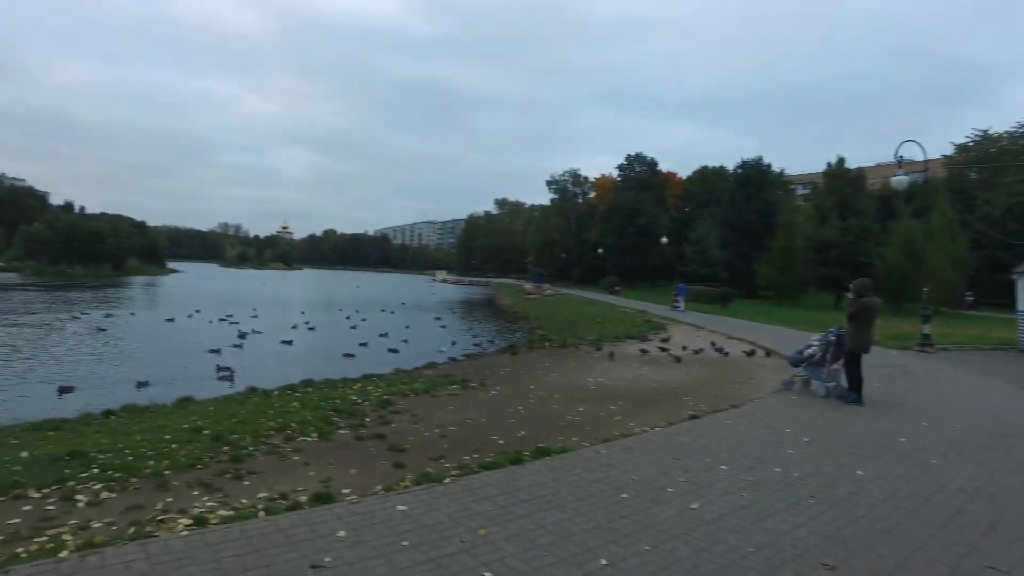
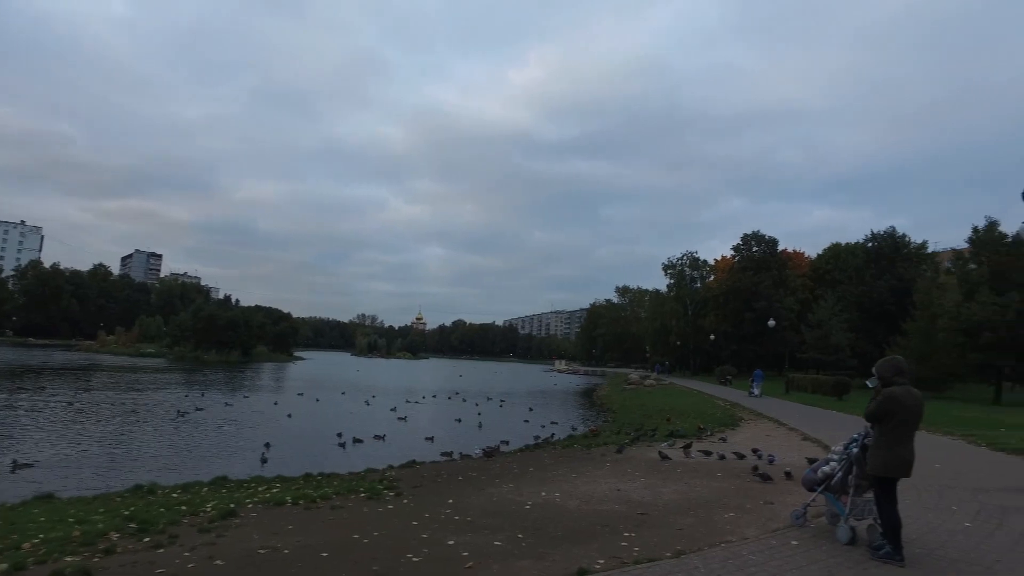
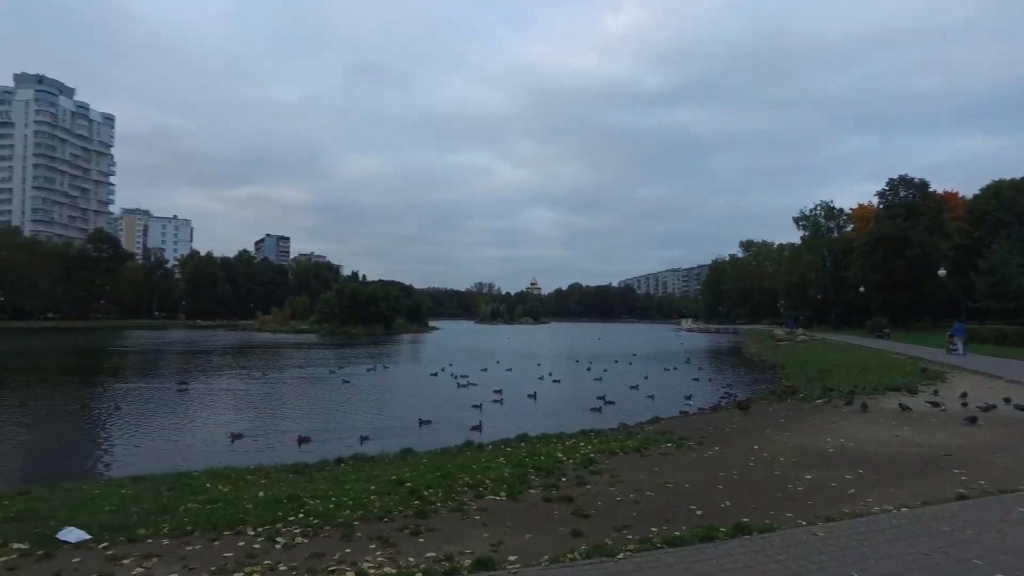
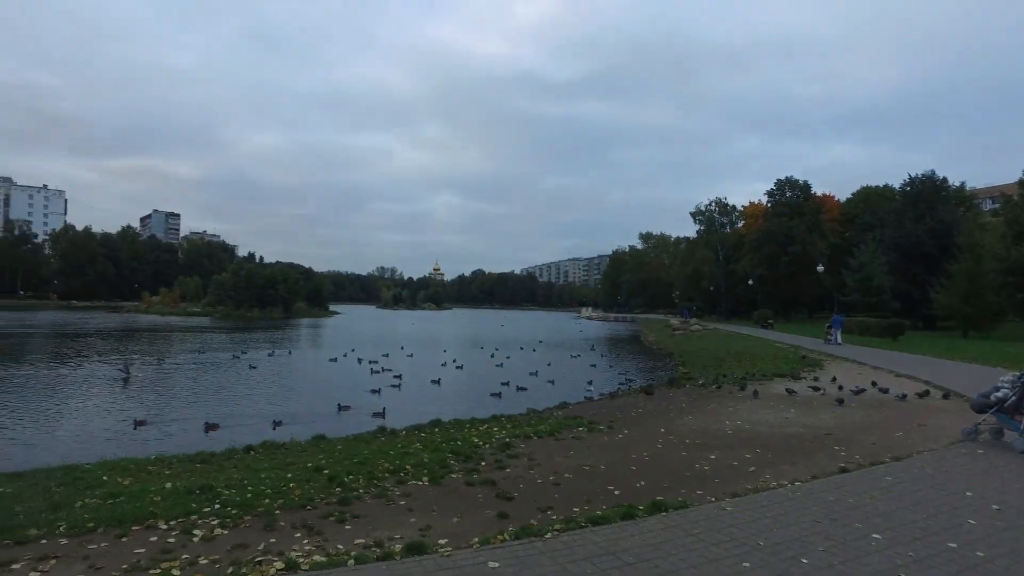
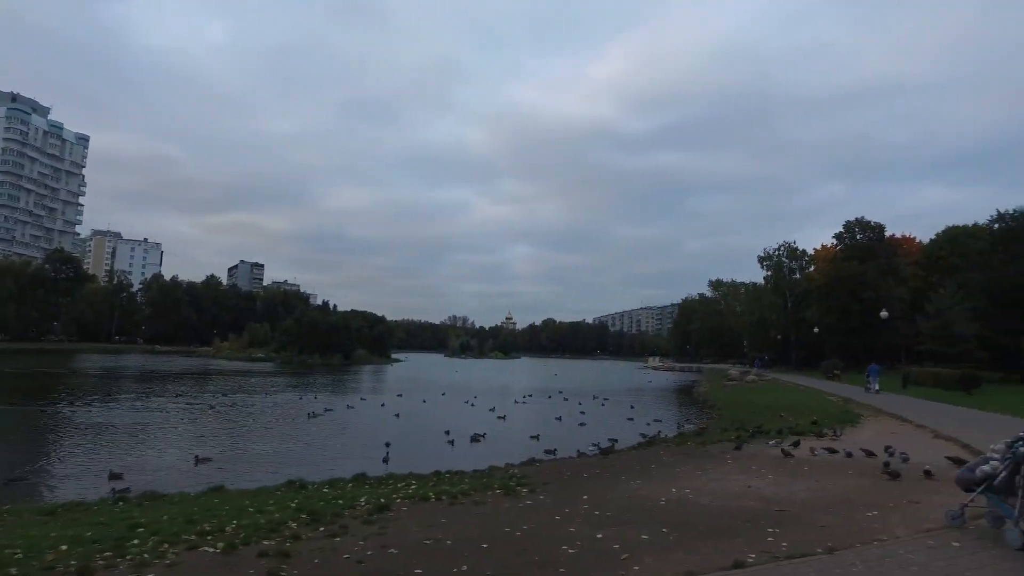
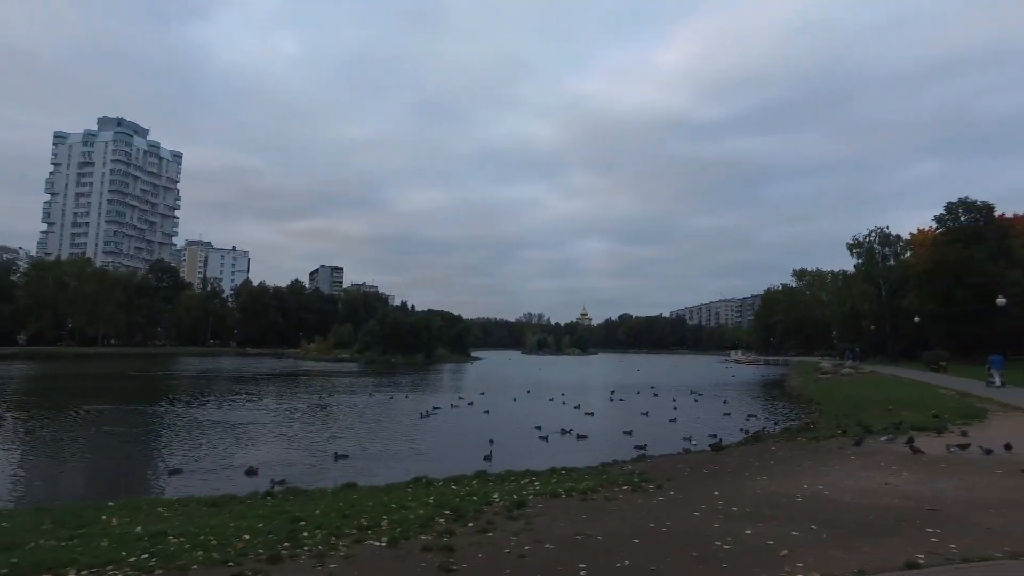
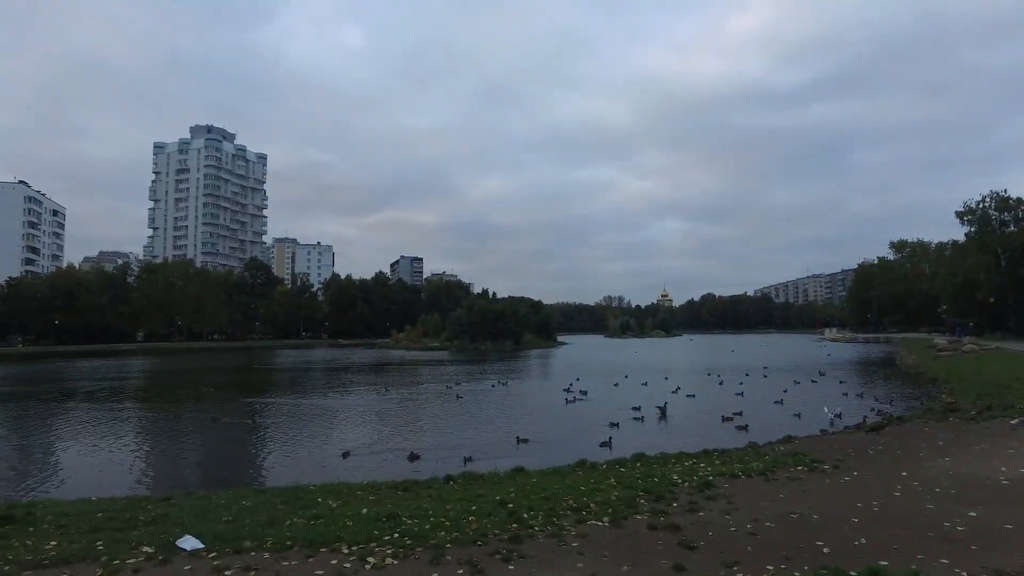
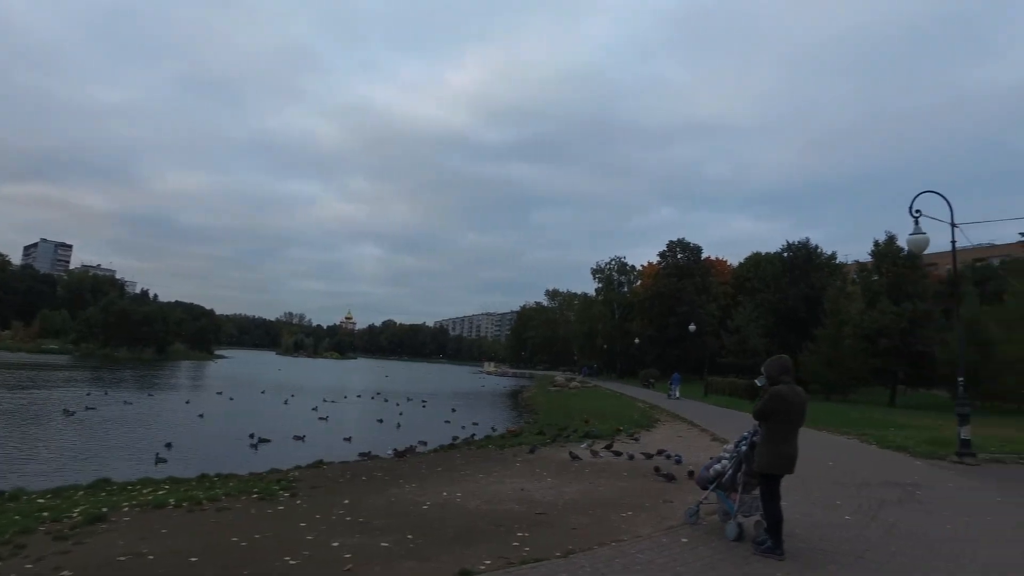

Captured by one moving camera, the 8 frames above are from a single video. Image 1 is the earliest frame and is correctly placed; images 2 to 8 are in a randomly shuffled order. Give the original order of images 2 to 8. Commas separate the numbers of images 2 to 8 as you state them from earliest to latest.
4, 3, 7, 6, 5, 2, 8
